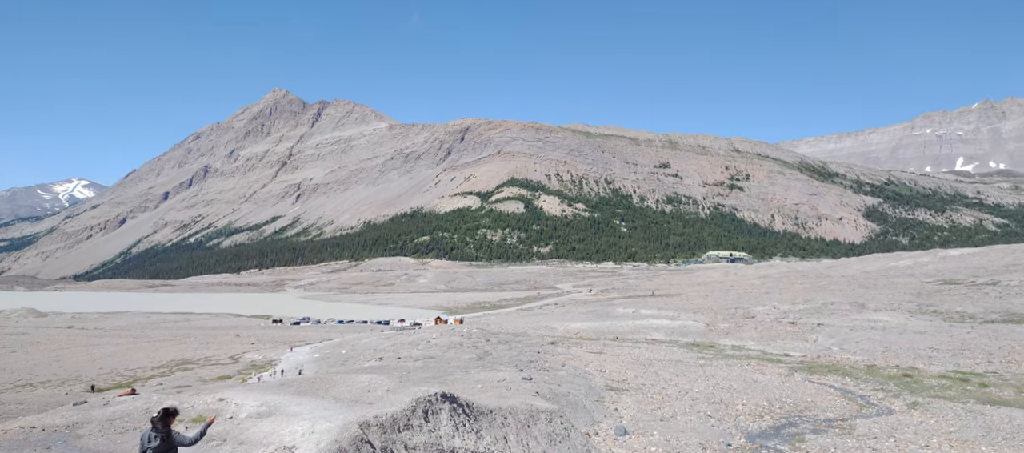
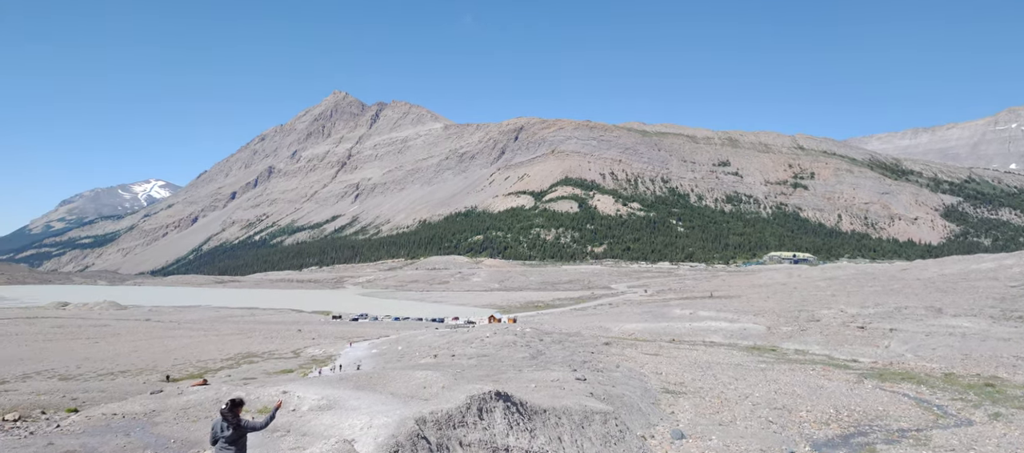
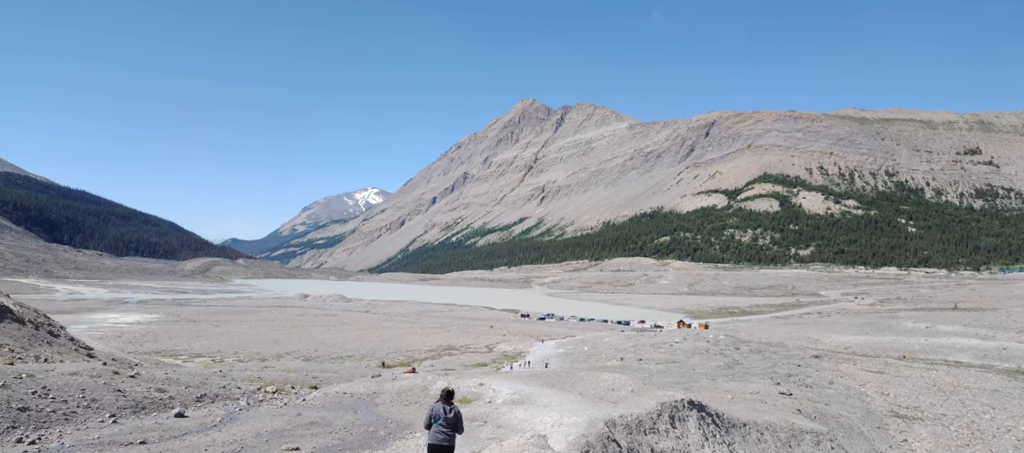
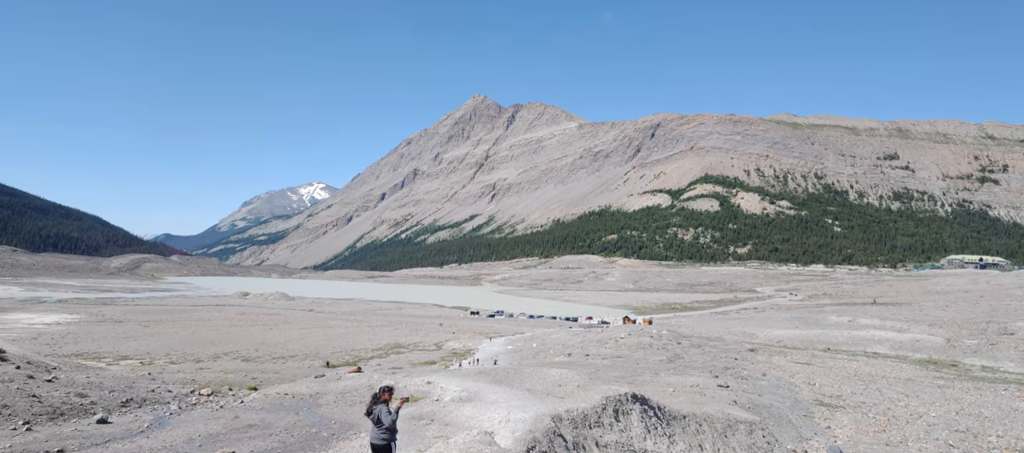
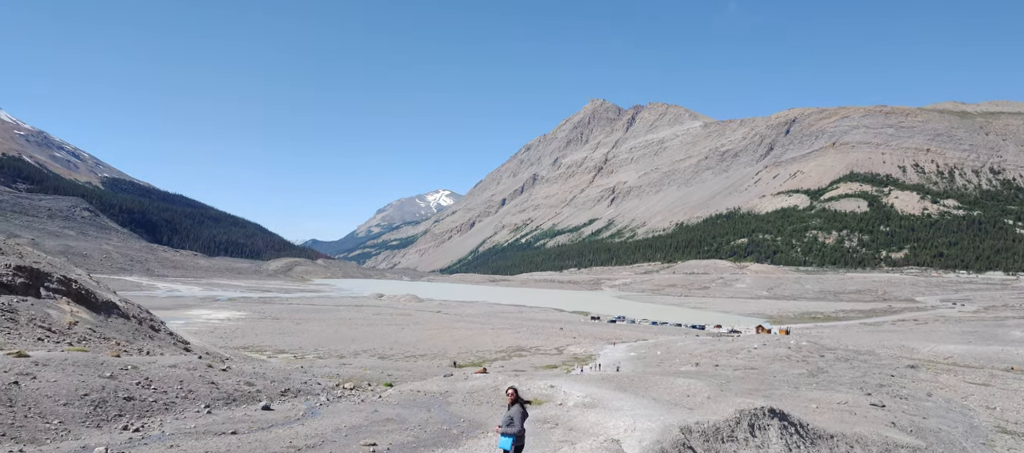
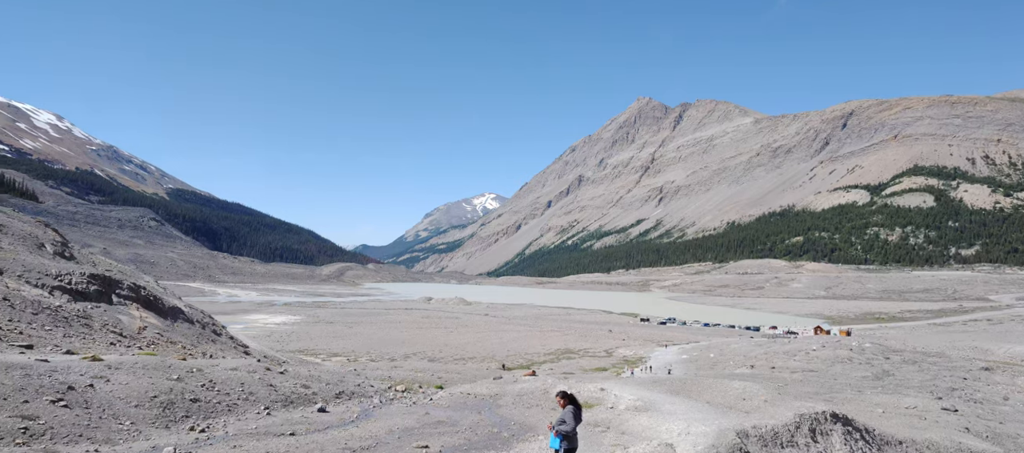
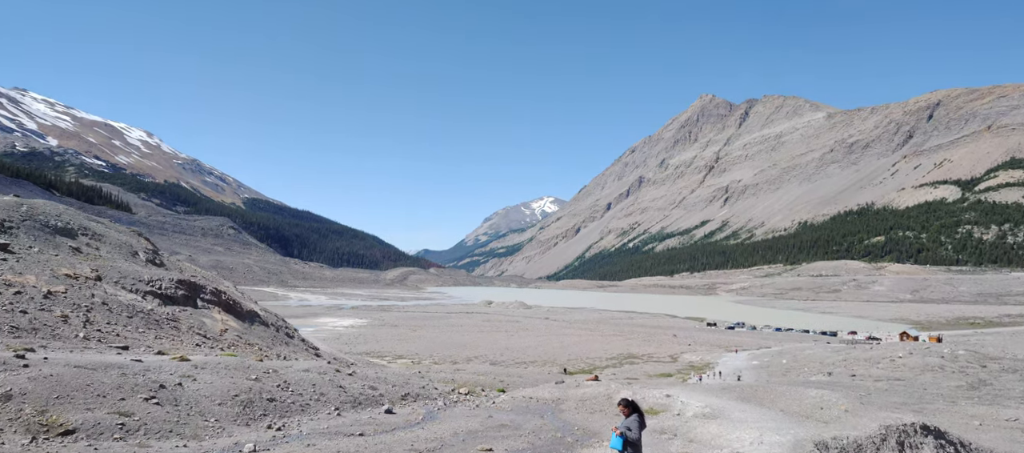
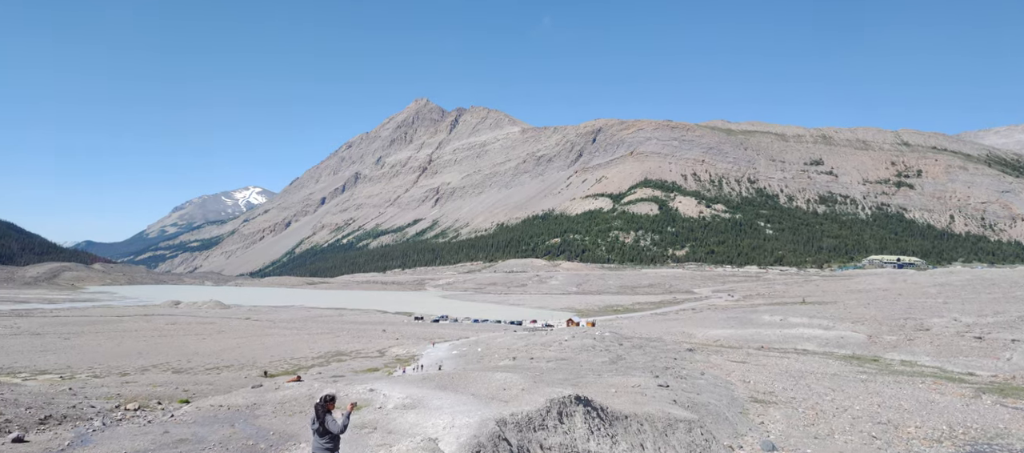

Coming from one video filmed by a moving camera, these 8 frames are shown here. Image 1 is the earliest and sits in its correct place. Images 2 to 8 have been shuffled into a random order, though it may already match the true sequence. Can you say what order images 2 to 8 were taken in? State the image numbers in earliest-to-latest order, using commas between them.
2, 8, 4, 3, 5, 6, 7
